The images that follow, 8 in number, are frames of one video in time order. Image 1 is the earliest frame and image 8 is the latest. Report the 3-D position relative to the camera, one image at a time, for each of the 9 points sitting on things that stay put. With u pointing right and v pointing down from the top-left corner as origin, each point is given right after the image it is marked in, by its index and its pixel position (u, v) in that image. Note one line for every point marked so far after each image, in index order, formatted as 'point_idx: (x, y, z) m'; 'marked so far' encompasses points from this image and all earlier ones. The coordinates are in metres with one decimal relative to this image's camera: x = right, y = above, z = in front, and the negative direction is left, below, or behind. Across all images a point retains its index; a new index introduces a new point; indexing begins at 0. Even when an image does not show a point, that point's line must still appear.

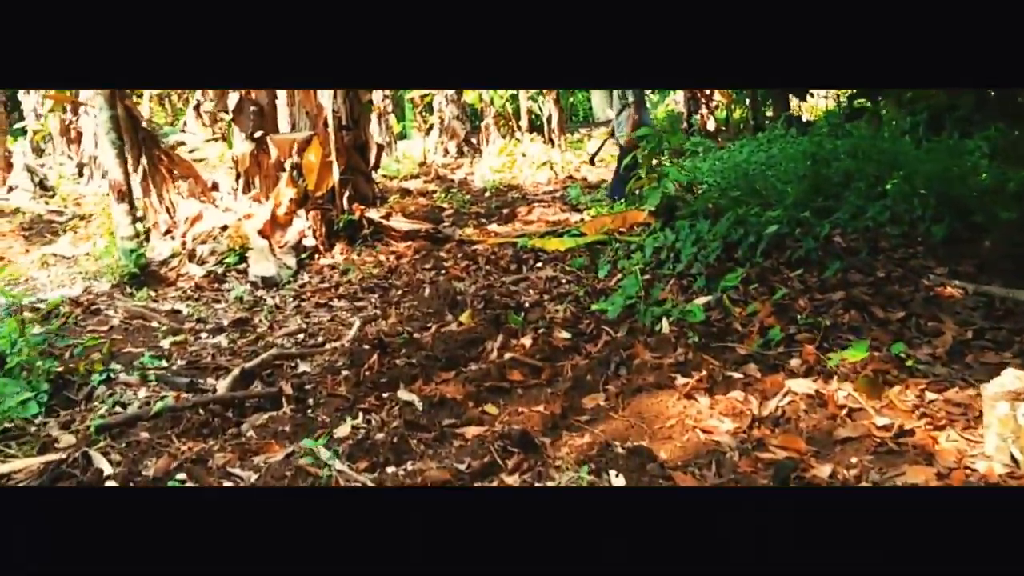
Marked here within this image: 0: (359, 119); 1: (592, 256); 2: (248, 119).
0: (-0.7, +0.8, +4.4) m
1: (+0.4, +0.1, +4.2) m
2: (-1.2, +0.8, +4.3) m
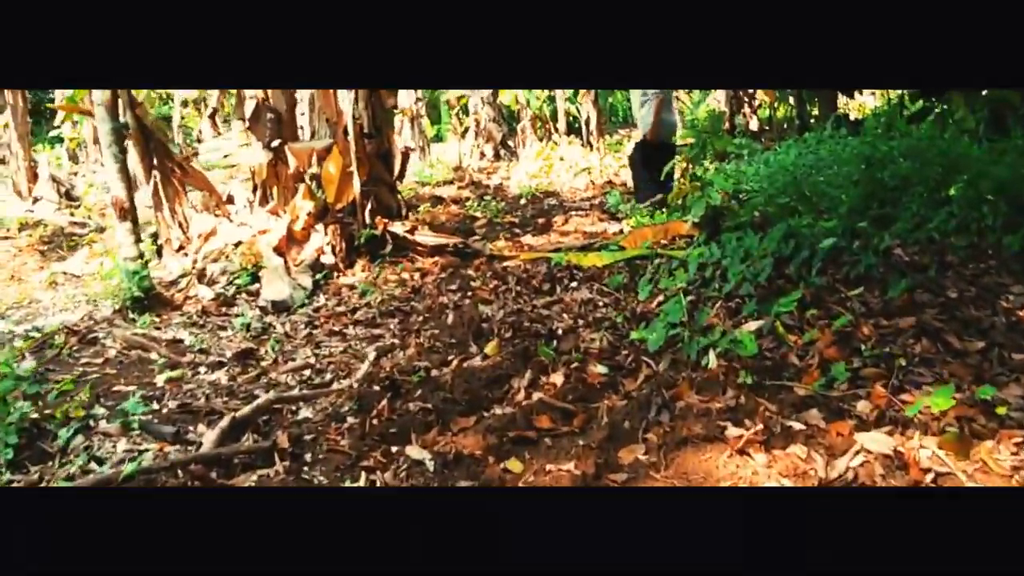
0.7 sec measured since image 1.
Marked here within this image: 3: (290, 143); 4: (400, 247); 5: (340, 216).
0: (-0.6, +0.7, +4.2) m
1: (+0.5, +0.1, +4.0) m
2: (-1.0, +0.7, +4.1) m
3: (-0.9, +0.6, +4.1) m
4: (-0.5, +0.2, +4.1) m
5: (-0.7, +0.3, +4.1) m
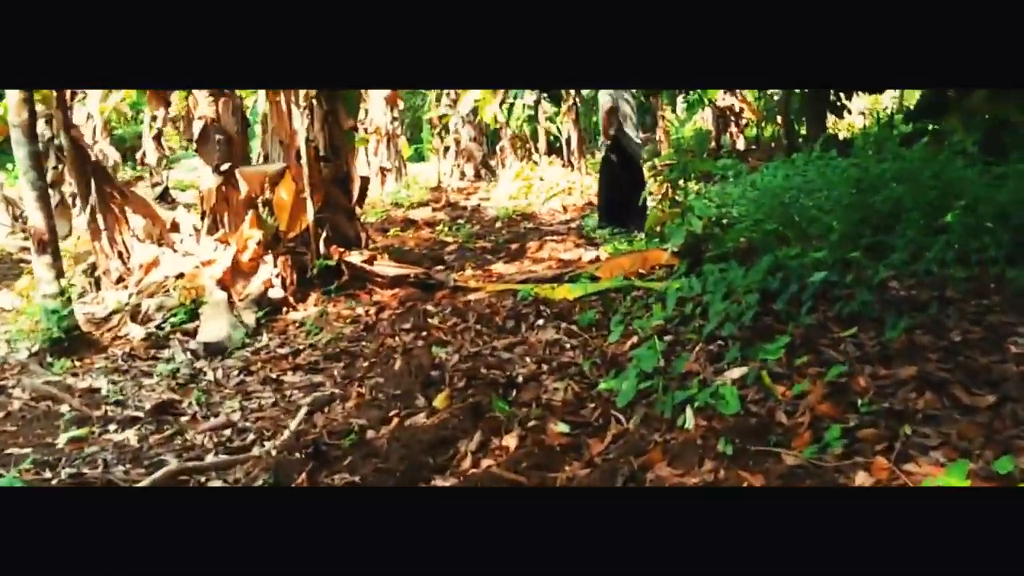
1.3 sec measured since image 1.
0: (-0.7, +0.6, +3.9) m
1: (+0.4, -0.1, +3.7) m
2: (-1.2, +0.5, +3.8) m
3: (-1.1, +0.5, +3.8) m
4: (-0.6, 0.0, +3.8) m
5: (-0.9, +0.2, +3.8) m
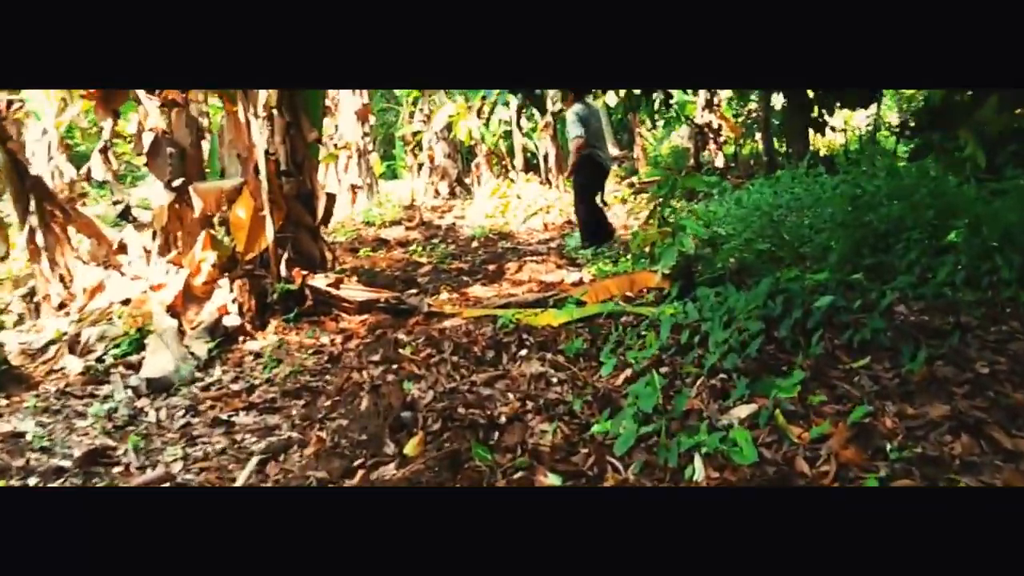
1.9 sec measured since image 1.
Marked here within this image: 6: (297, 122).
0: (-0.8, +0.5, +3.6) m
1: (+0.3, -0.2, +3.4) m
2: (-1.2, +0.4, +3.5) m
3: (-1.1, +0.4, +3.5) m
4: (-0.7, -0.1, +3.5) m
5: (-1.0, +0.1, +3.5) m
6: (-0.8, +0.6, +3.6) m
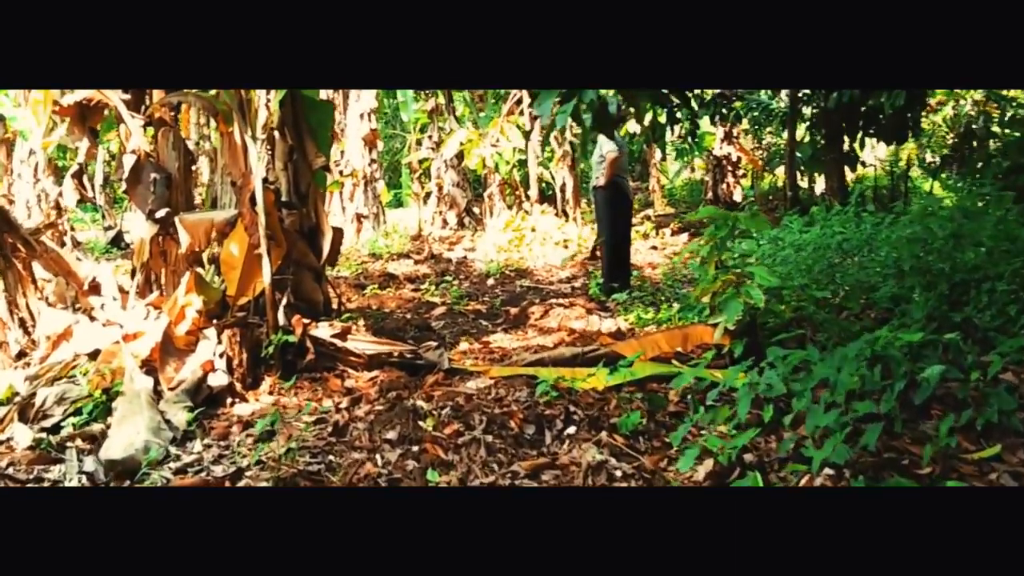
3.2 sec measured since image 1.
0: (-0.7, +0.3, +3.1) m
1: (+0.4, -0.3, +2.9) m
2: (-1.1, +0.3, +3.0) m
3: (-1.0, +0.2, +3.0) m
4: (-0.6, -0.2, +3.0) m
5: (-0.8, -0.1, +3.0) m
6: (-0.7, +0.5, +3.2) m
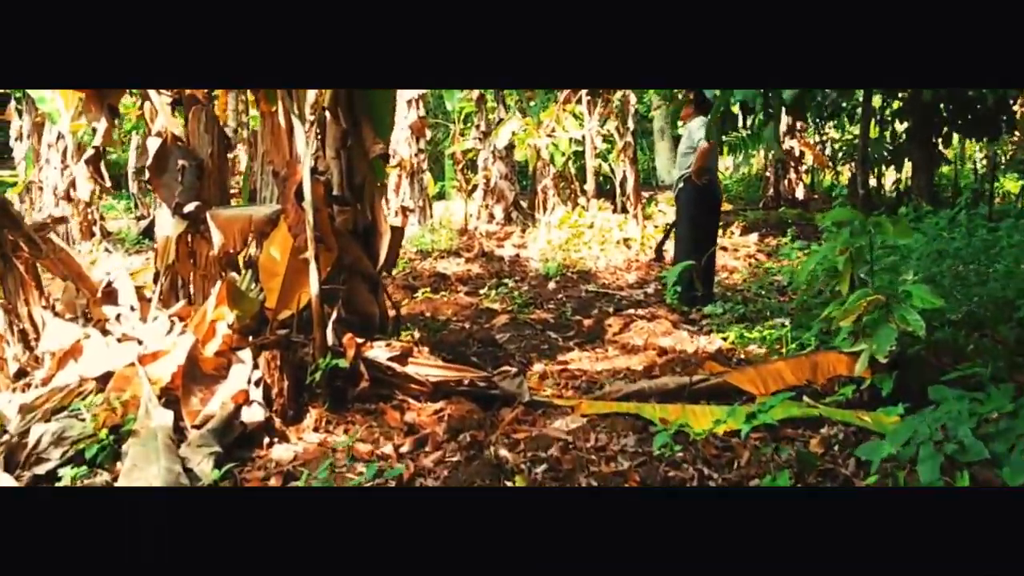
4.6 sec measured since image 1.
0: (-0.4, +0.3, +2.6) m
1: (+0.6, -0.4, +2.4) m
2: (-0.9, +0.3, +2.5) m
3: (-0.8, +0.2, +2.5) m
4: (-0.3, -0.2, +2.5) m
5: (-0.6, -0.1, +2.5) m
6: (-0.4, +0.4, +2.6) m
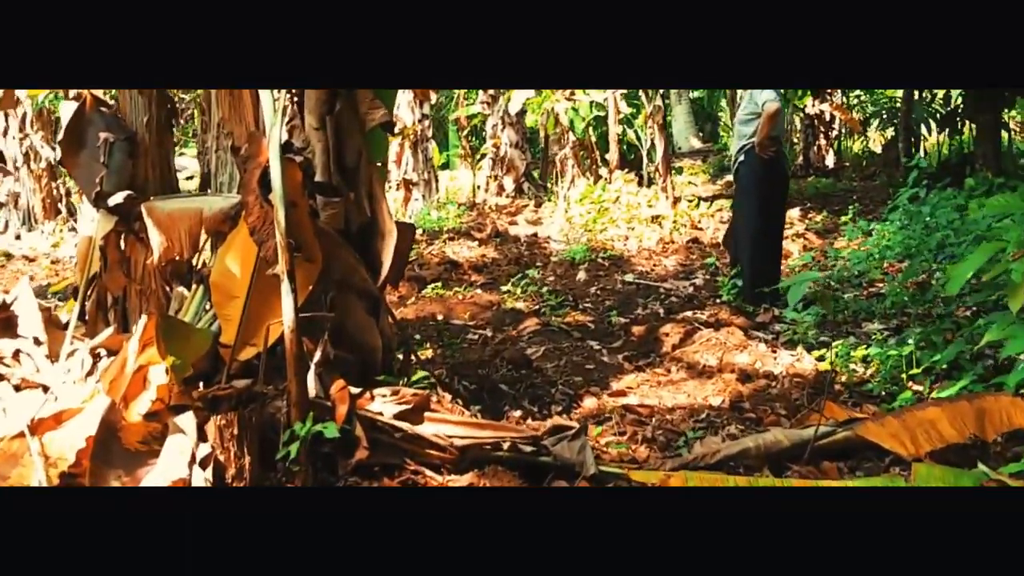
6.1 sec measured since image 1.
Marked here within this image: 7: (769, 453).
0: (-0.3, +0.2, +1.9) m
1: (+0.7, -0.4, +1.7) m
2: (-0.8, +0.2, +1.8) m
3: (-0.7, +0.2, +1.8) m
4: (-0.2, -0.3, +1.8) m
5: (-0.5, -0.2, +1.8) m
6: (-0.3, +0.4, +1.9) m
7: (+0.5, -0.3, +1.7) m
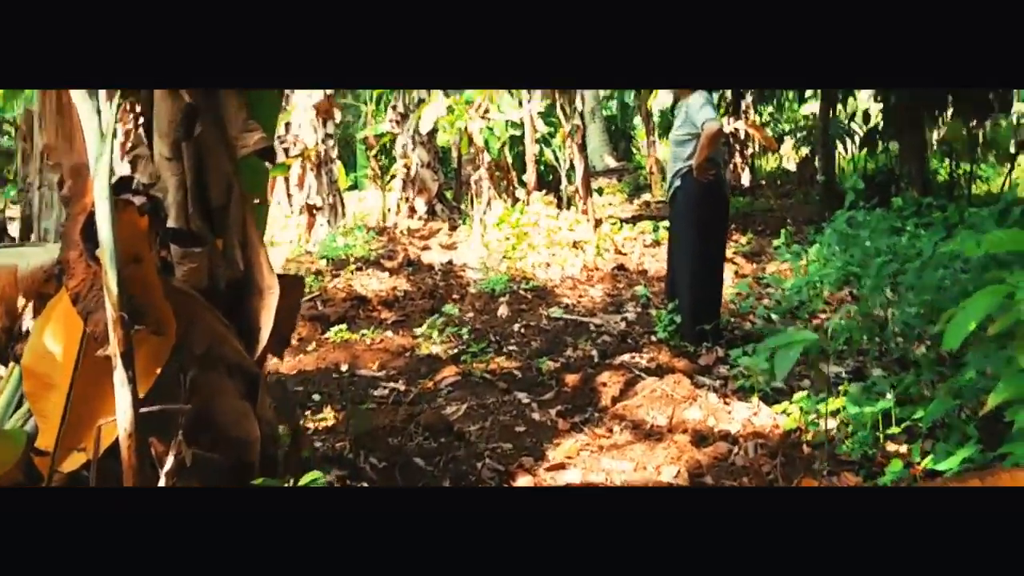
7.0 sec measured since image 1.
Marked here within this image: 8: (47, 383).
0: (-0.4, +0.1, +1.5) m
1: (+0.6, -0.5, +1.3) m
2: (-0.9, +0.1, +1.3) m
3: (-0.8, 0.0, +1.4) m
4: (-0.3, -0.4, +1.4) m
5: (-0.6, -0.3, +1.4) m
6: (-0.5, +0.3, +1.5) m
7: (+0.4, -0.4, +1.4) m
8: (-0.6, -0.1, +1.4) m
